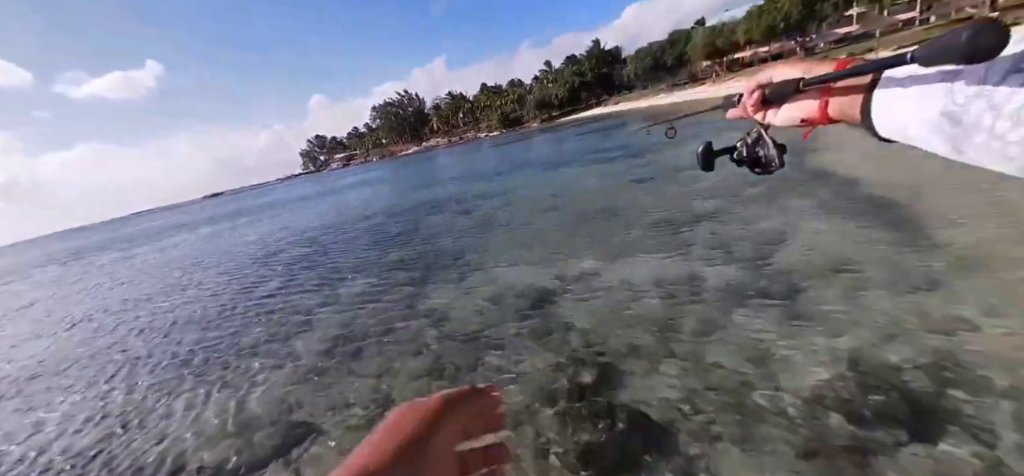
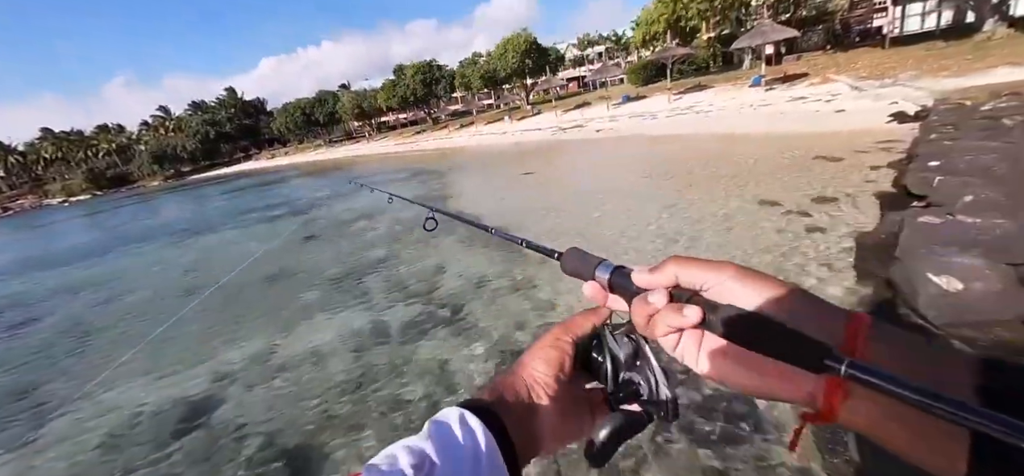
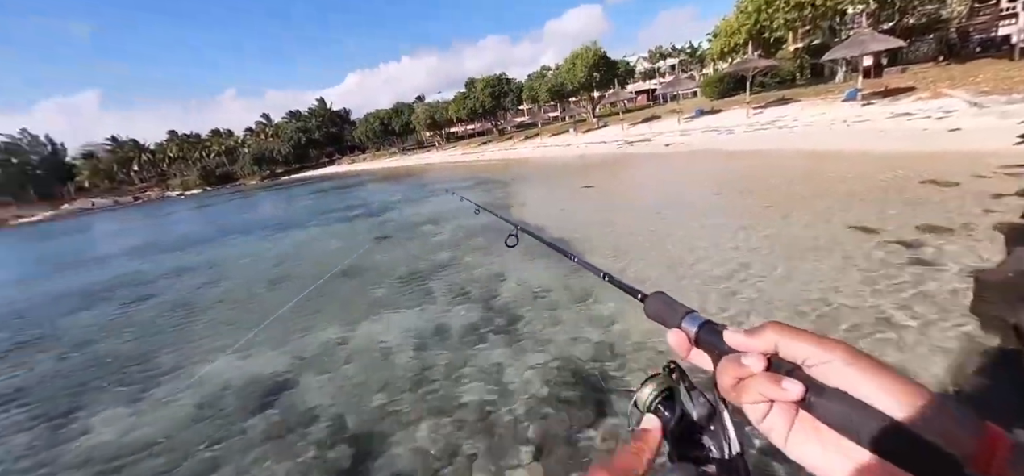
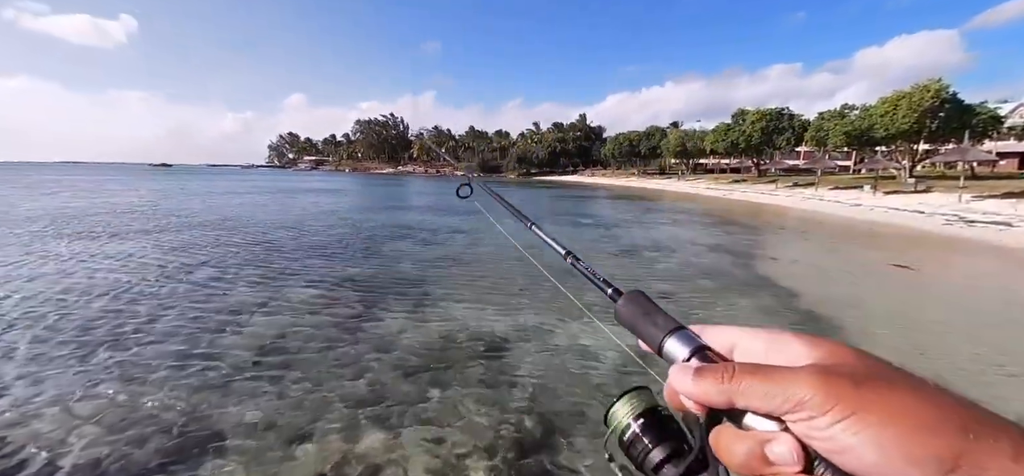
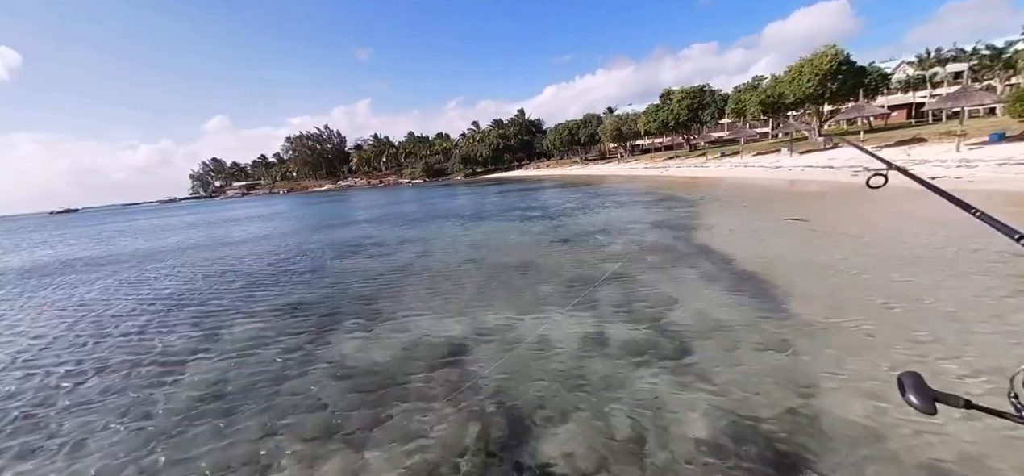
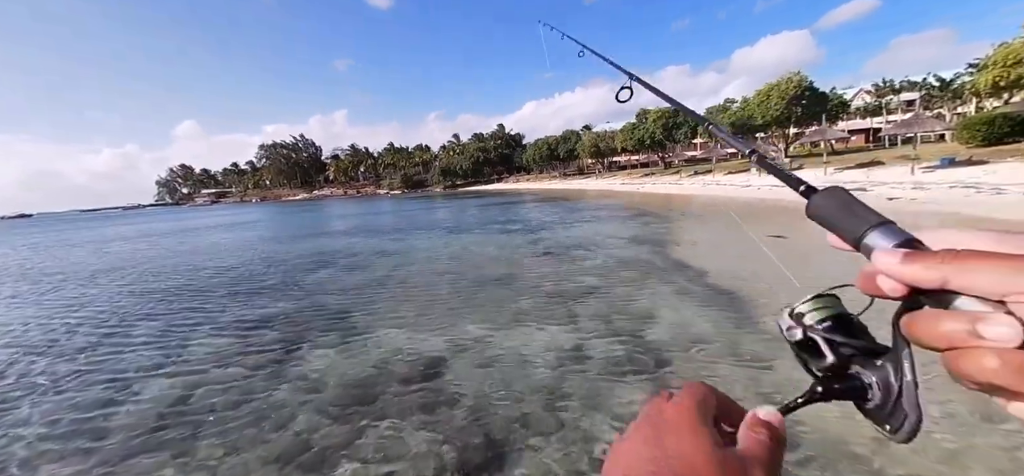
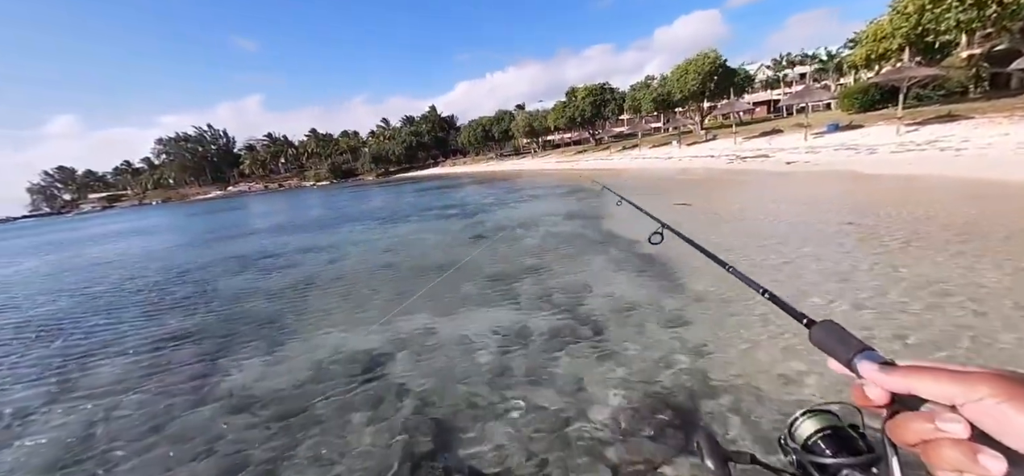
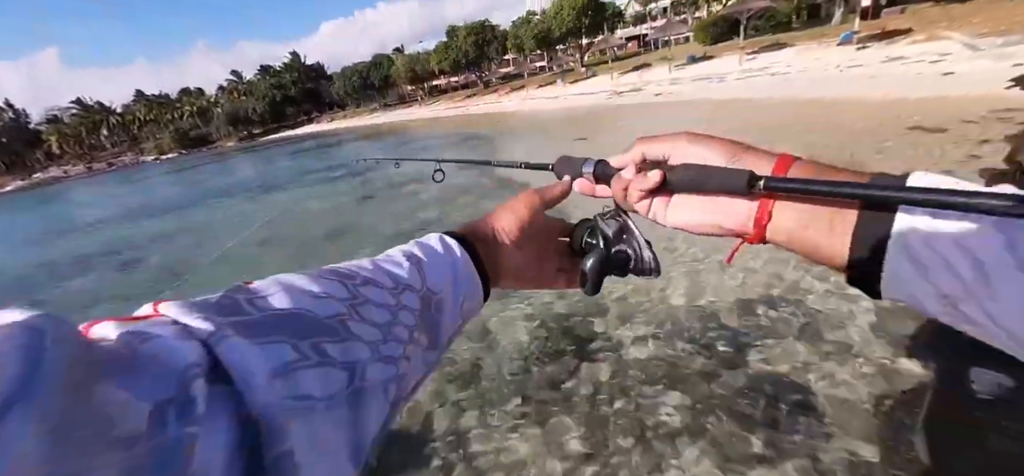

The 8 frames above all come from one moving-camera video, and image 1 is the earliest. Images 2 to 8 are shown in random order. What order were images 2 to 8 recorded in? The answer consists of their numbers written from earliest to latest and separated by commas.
8, 2, 3, 7, 5, 6, 4
